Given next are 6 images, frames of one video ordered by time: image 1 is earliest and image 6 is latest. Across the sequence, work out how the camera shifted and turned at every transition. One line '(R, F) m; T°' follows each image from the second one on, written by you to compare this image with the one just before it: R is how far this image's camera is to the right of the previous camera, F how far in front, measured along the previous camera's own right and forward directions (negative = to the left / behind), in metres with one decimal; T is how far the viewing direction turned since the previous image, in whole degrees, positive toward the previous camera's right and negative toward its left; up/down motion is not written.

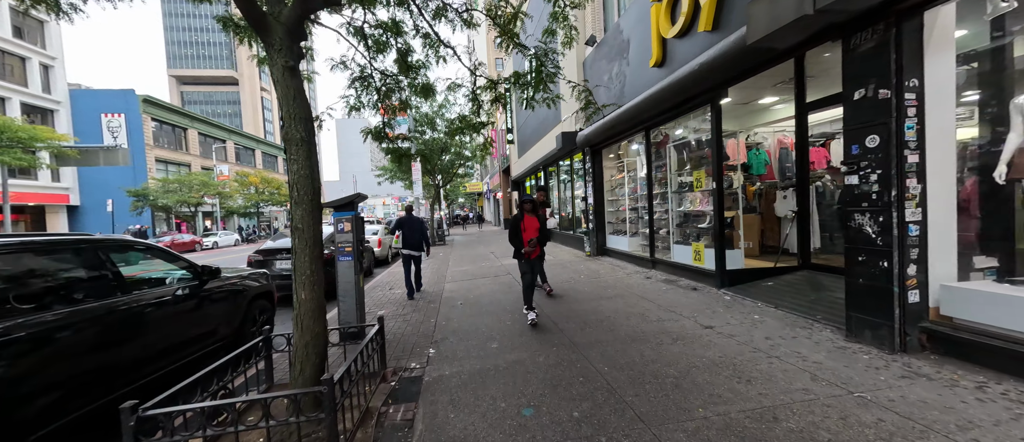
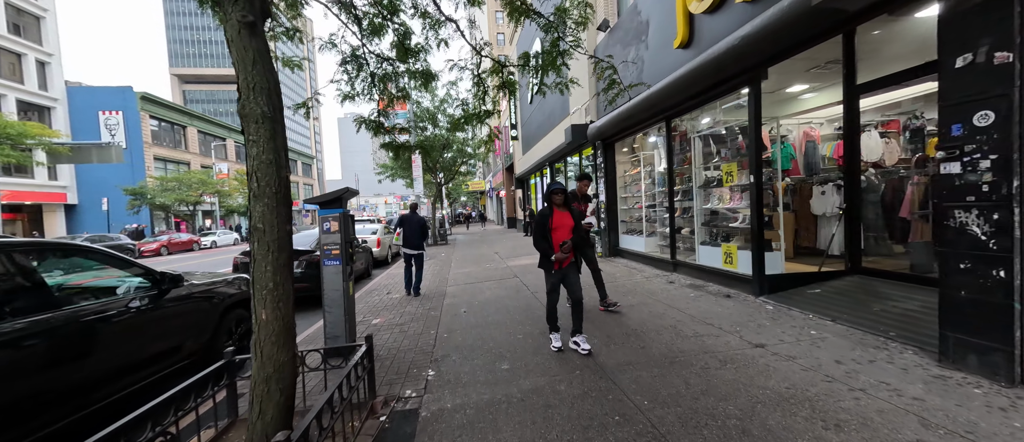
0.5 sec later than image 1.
(-0.1, +0.6) m; 0°
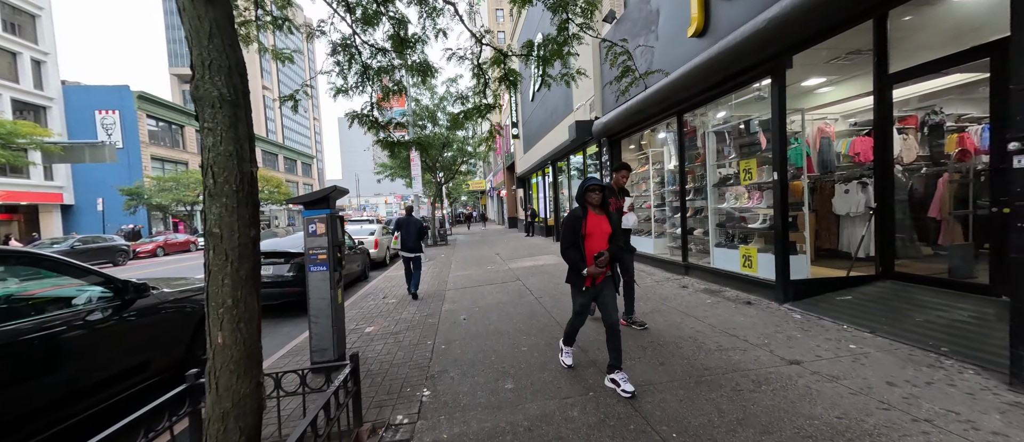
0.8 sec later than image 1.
(0.0, +0.4) m; 0°
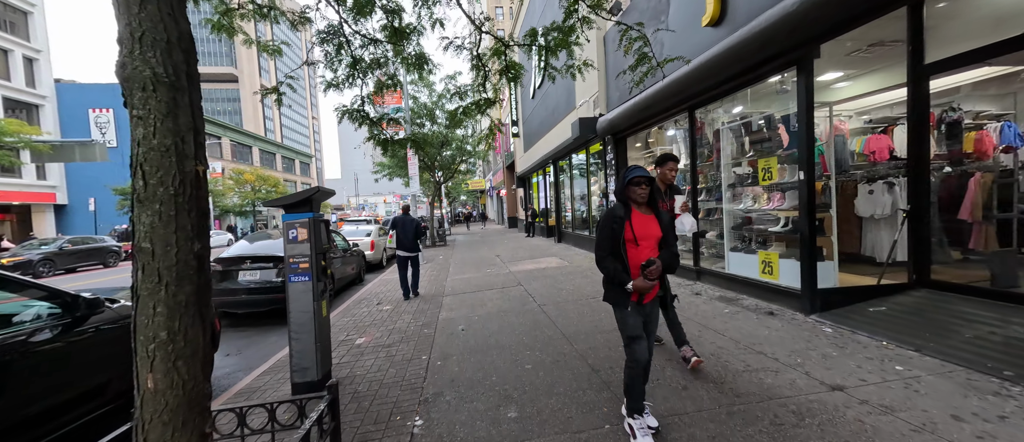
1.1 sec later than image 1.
(0.0, +0.4) m; 0°
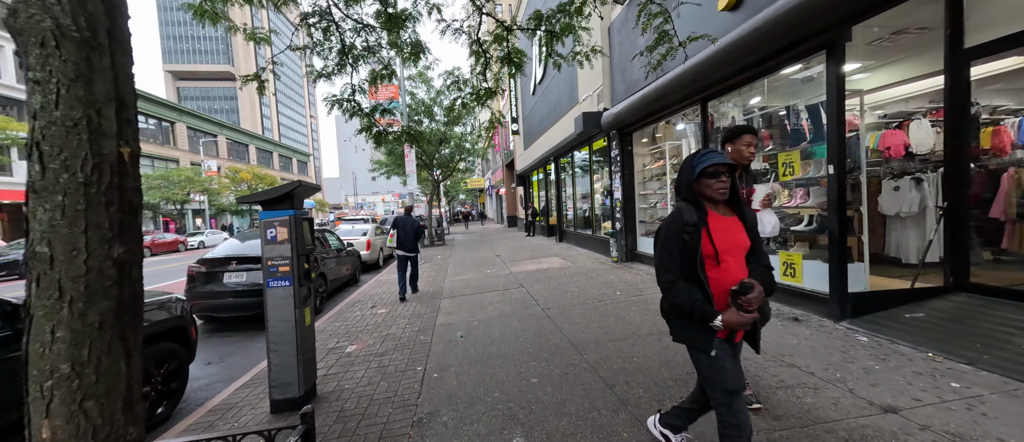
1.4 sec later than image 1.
(0.0, +0.3) m; 0°
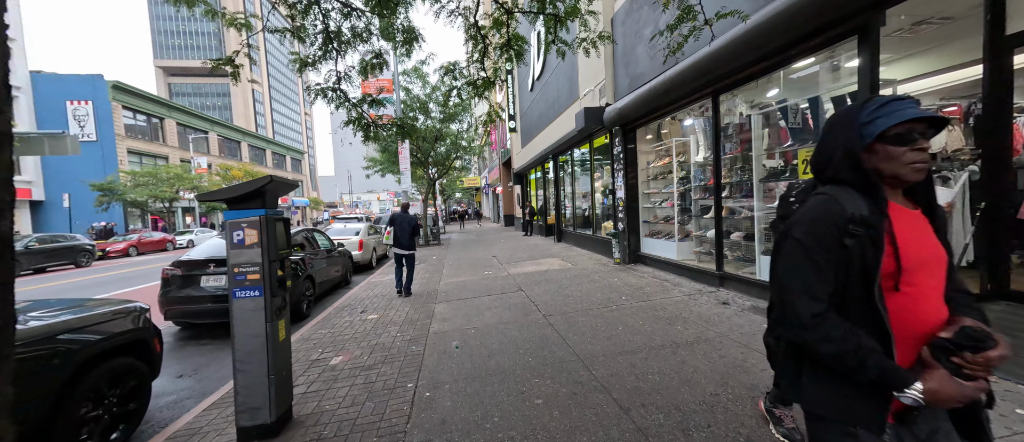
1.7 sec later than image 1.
(0.0, +0.4) m; +1°
